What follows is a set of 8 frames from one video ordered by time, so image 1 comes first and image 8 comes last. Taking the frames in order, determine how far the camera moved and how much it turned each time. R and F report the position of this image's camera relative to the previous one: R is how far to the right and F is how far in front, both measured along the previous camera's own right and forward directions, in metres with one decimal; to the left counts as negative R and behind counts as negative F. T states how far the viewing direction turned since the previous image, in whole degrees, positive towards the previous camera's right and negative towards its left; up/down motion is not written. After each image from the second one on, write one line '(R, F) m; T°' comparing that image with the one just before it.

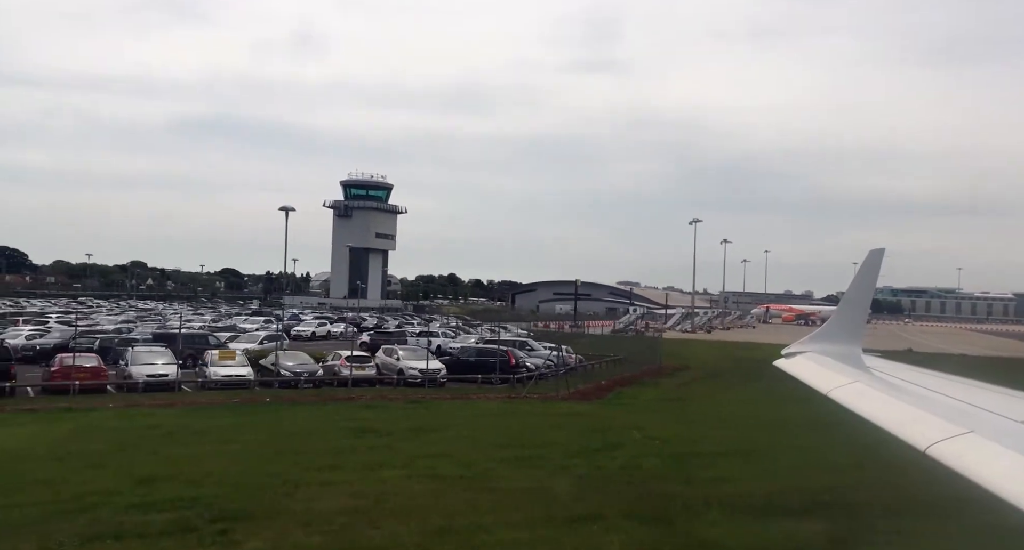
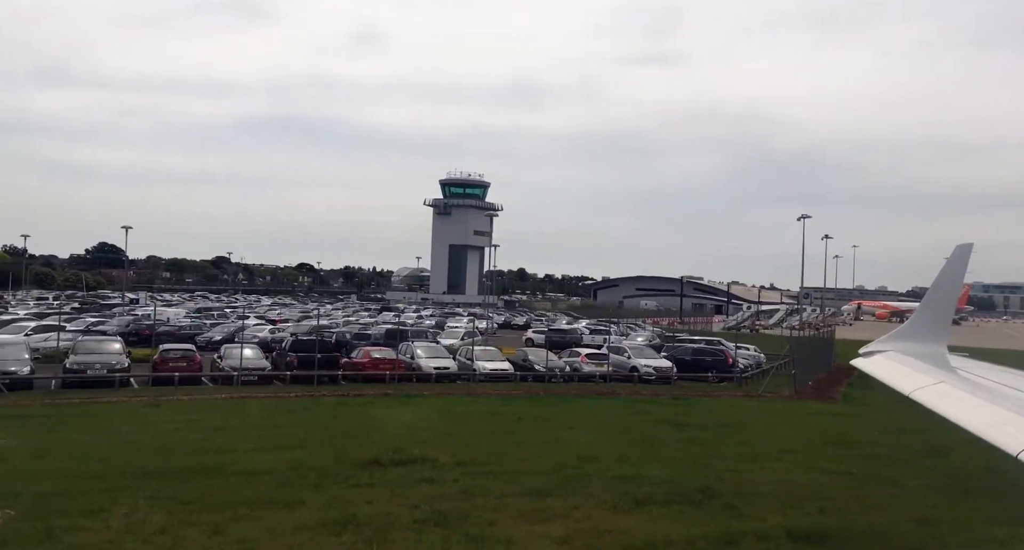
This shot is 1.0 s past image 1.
(-4.7, -2.3) m; -15°
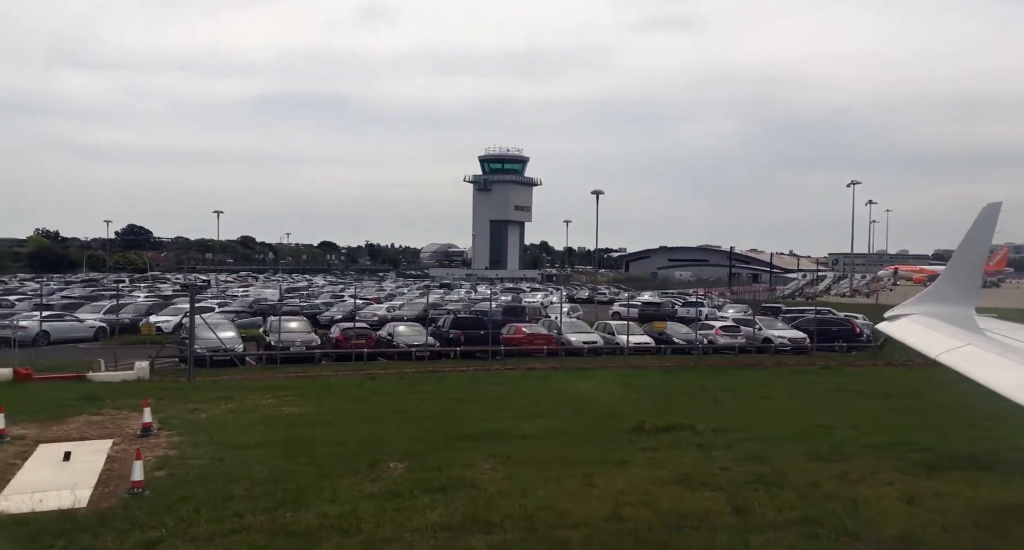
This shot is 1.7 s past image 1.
(-2.8, -0.8) m; -8°
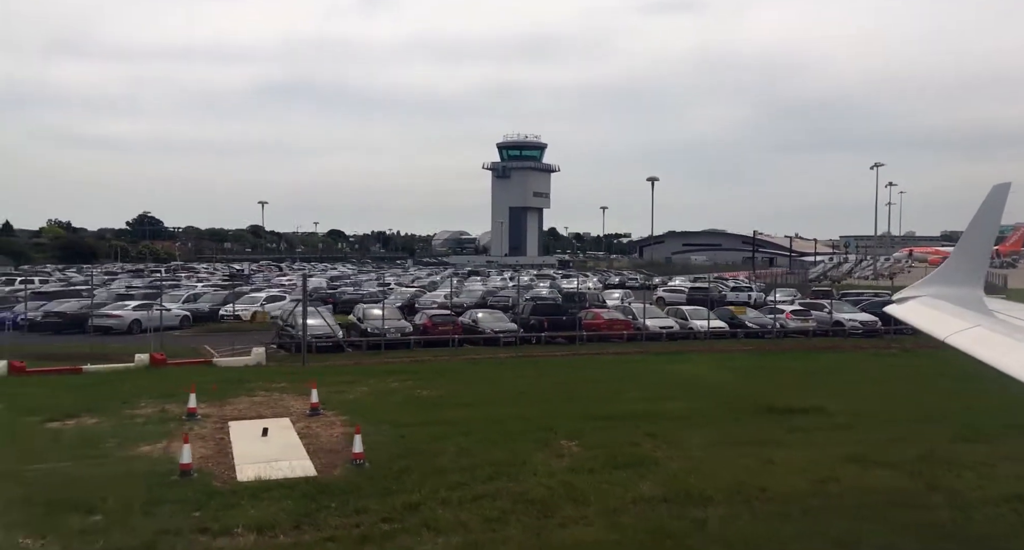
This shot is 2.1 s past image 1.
(-1.4, -0.4) m; -4°
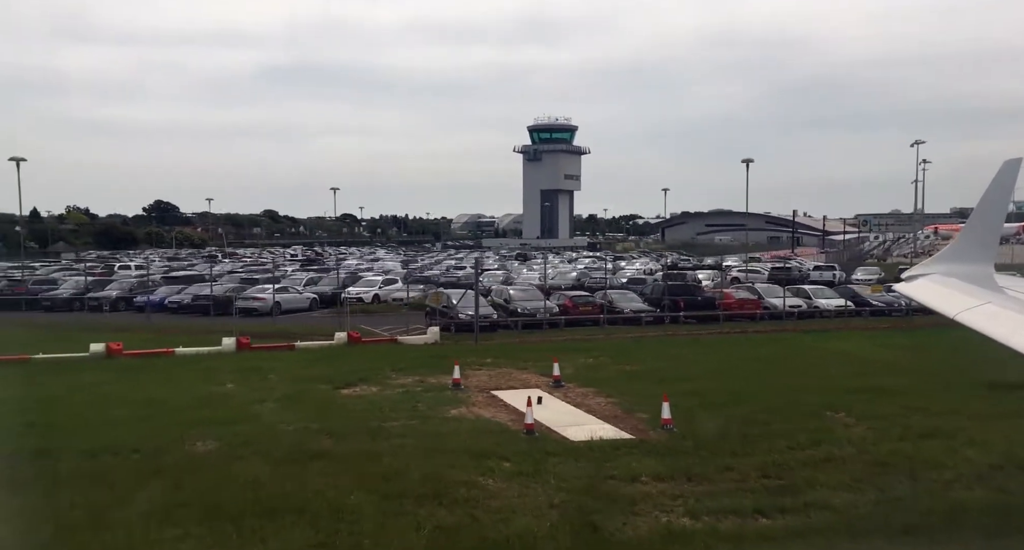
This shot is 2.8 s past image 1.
(-2.1, -0.6) m; -8°
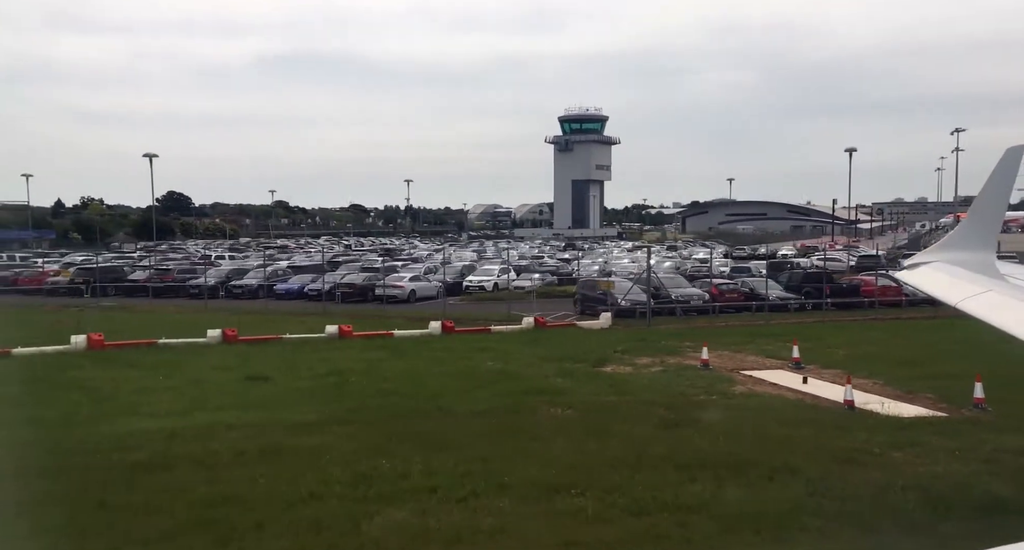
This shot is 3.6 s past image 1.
(-2.1, -0.4) m; -8°
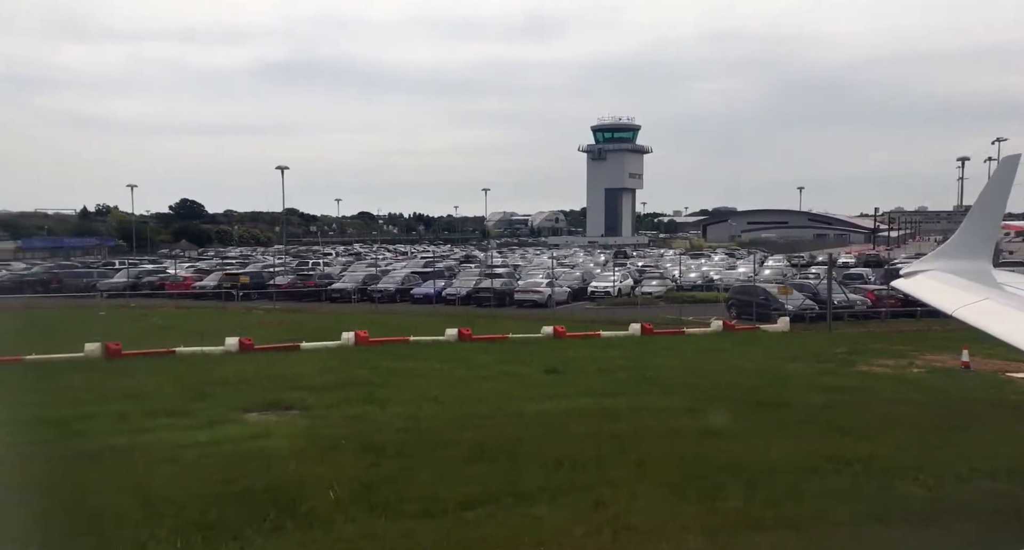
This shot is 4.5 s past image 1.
(-2.0, -0.6) m; -9°
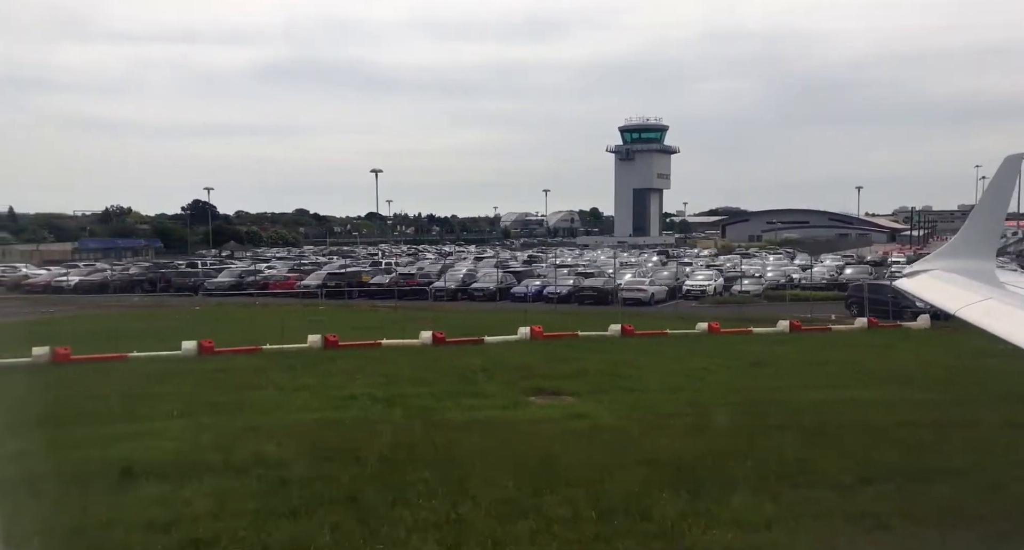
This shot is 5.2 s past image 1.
(-1.4, -0.4) m; -6°
